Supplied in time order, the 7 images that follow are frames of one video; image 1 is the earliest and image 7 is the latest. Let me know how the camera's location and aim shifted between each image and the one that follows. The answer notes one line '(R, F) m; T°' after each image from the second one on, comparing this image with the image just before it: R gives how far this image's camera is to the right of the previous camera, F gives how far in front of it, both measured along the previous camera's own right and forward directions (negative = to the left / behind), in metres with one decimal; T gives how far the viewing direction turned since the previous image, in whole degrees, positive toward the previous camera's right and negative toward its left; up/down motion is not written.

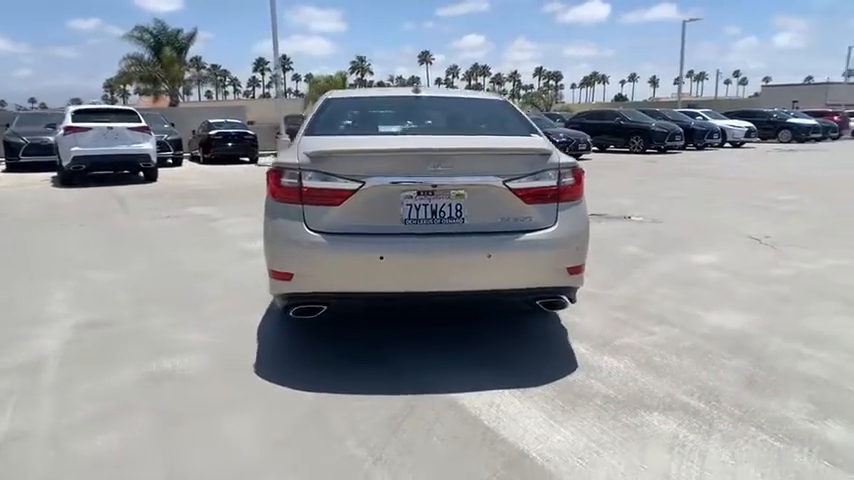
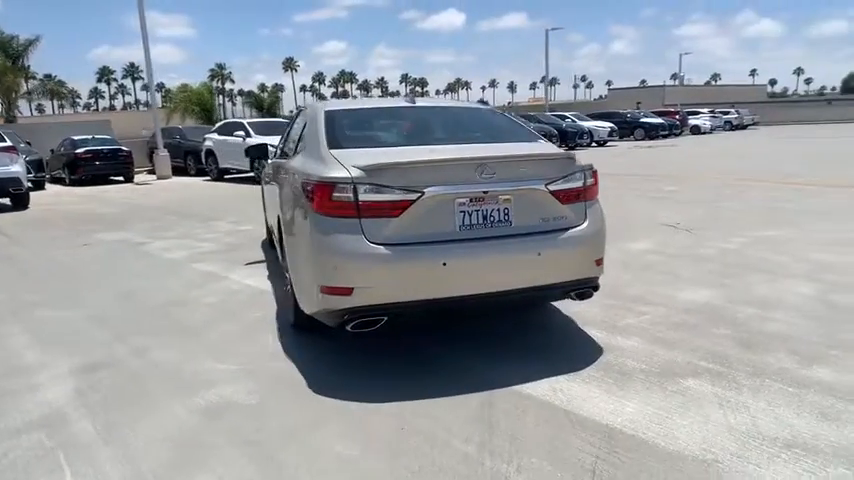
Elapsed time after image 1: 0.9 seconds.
(-1.1, 0.0) m; +13°
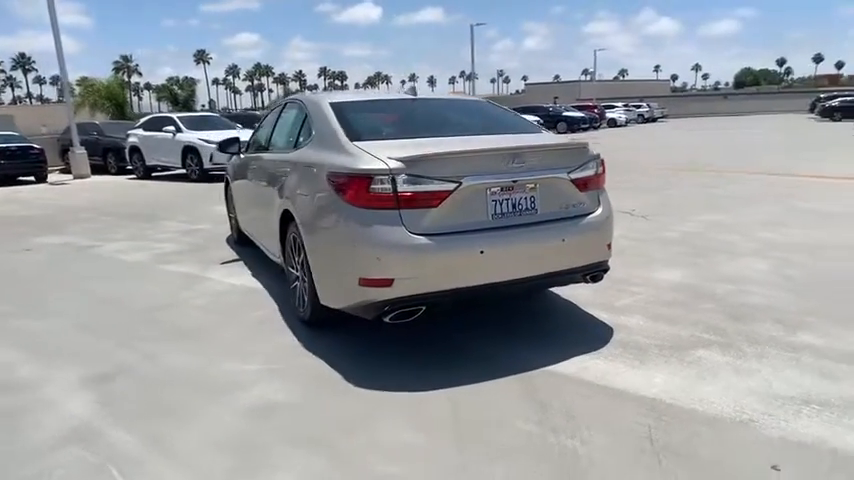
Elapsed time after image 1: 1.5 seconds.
(-0.7, 0.0) m; +8°
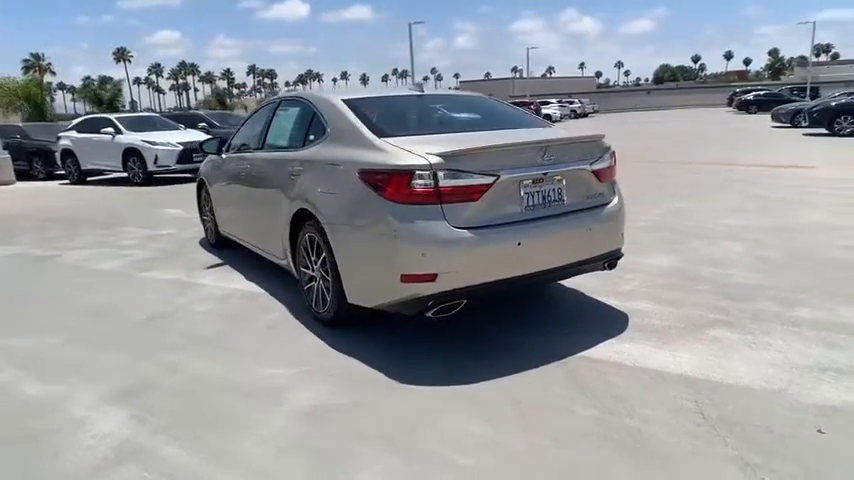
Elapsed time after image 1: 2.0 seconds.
(-0.7, 0.0) m; +7°
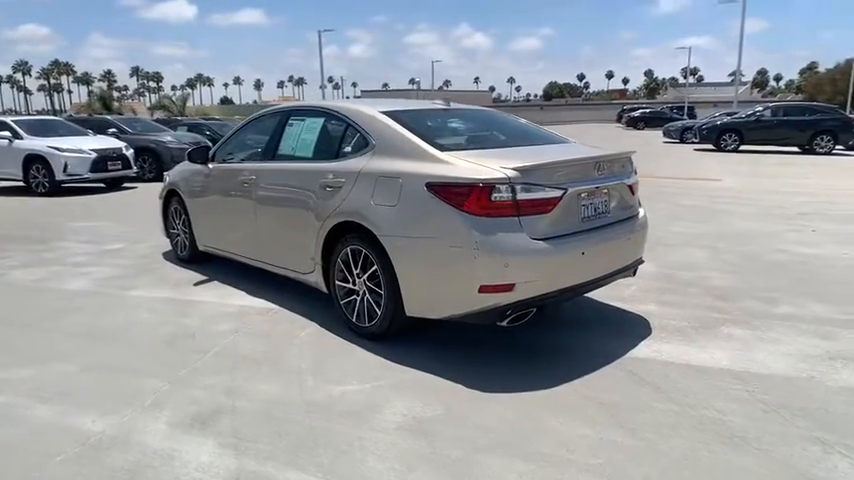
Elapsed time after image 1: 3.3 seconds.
(-1.2, 0.0) m; +11°
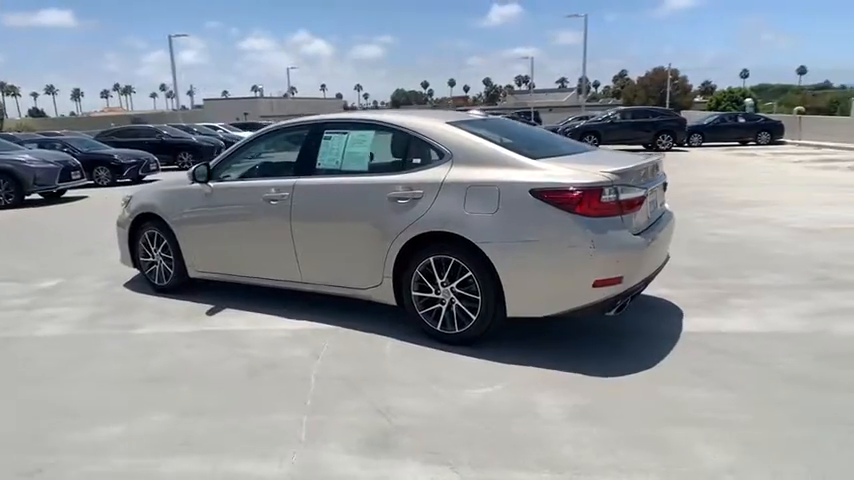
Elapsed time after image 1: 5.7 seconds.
(-1.8, +0.1) m; +15°
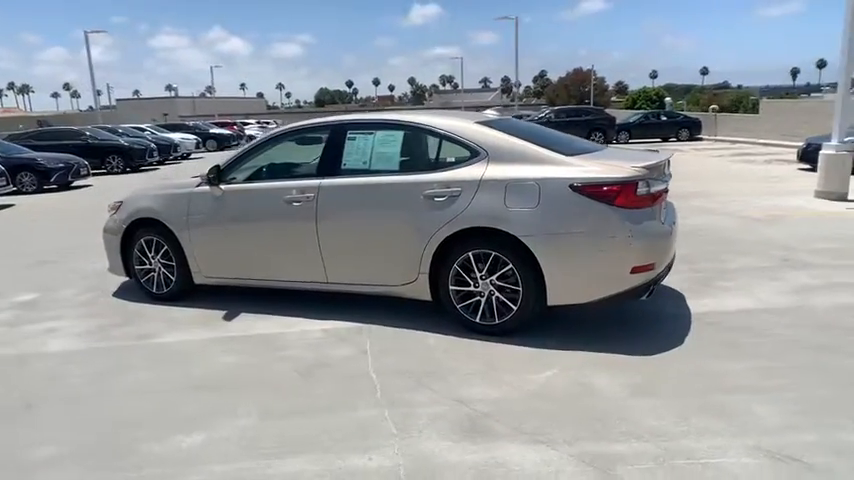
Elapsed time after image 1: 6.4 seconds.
(-0.9, -0.1) m; +8°
